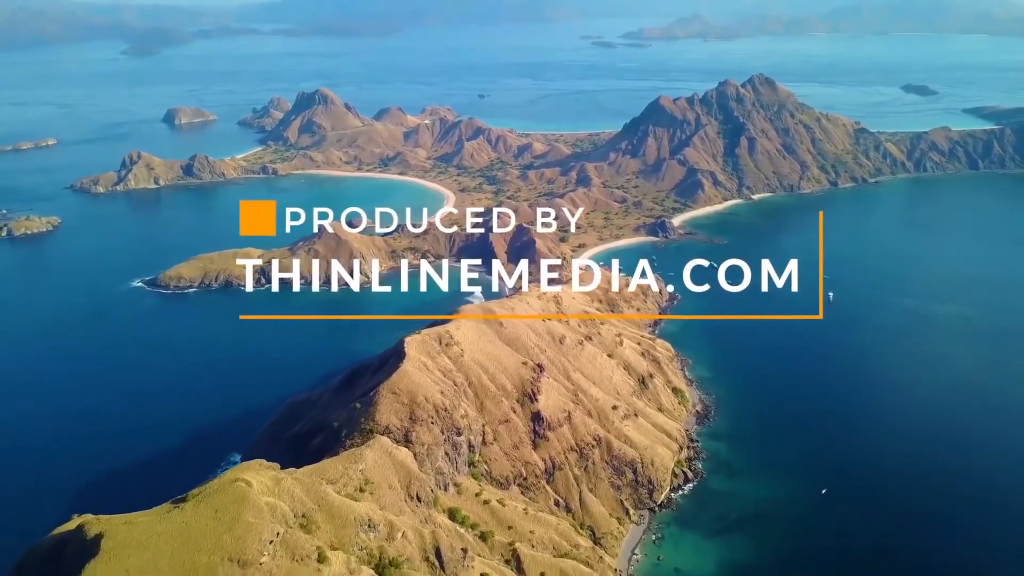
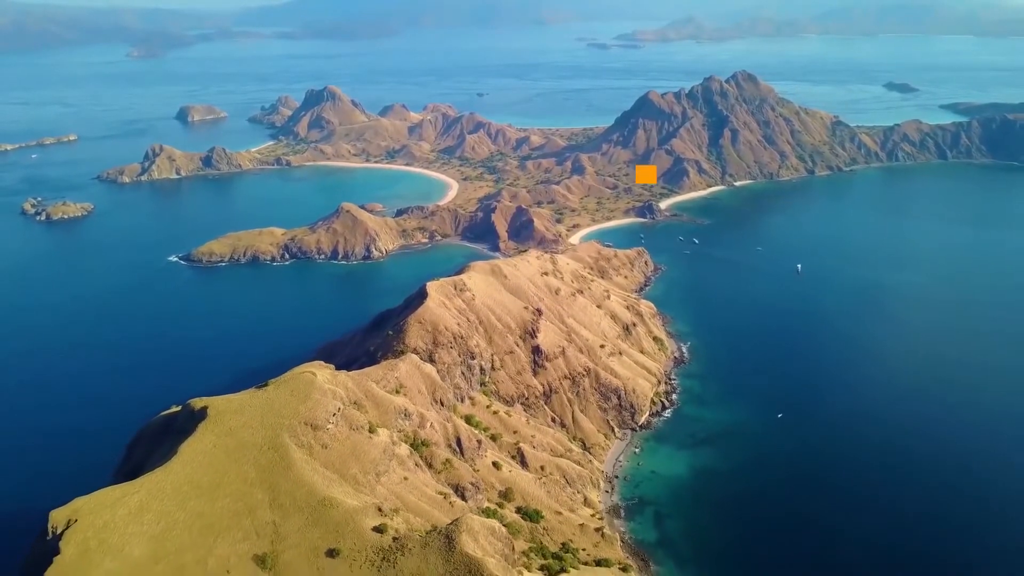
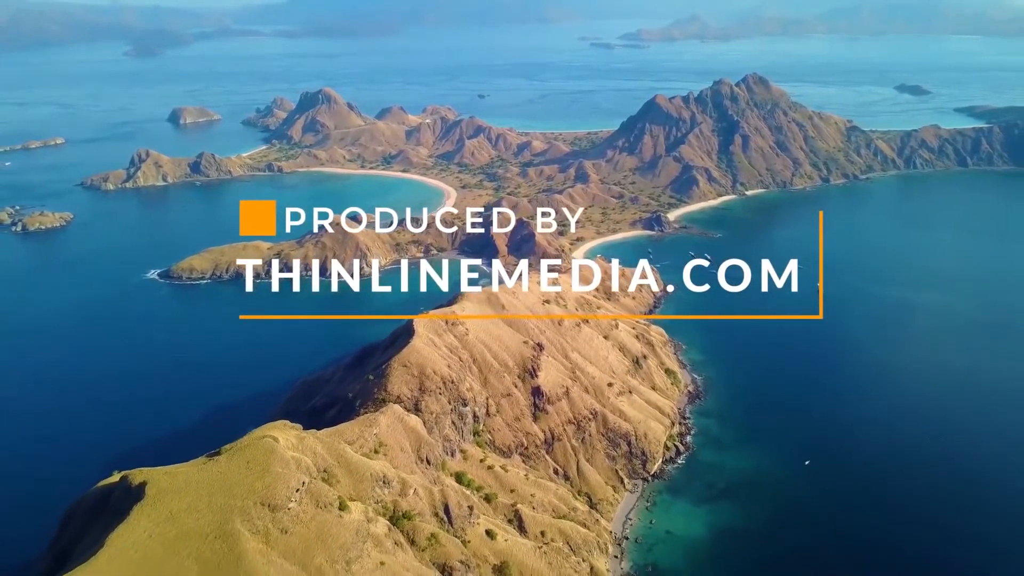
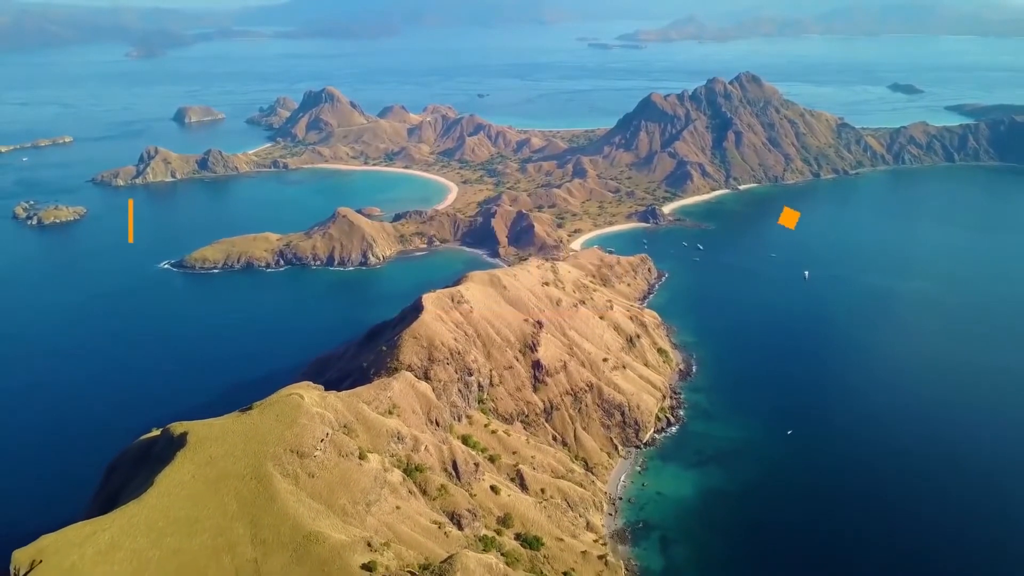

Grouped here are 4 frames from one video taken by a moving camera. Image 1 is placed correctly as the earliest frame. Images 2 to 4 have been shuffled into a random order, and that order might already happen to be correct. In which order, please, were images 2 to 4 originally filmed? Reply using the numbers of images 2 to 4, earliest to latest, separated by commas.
3, 4, 2
